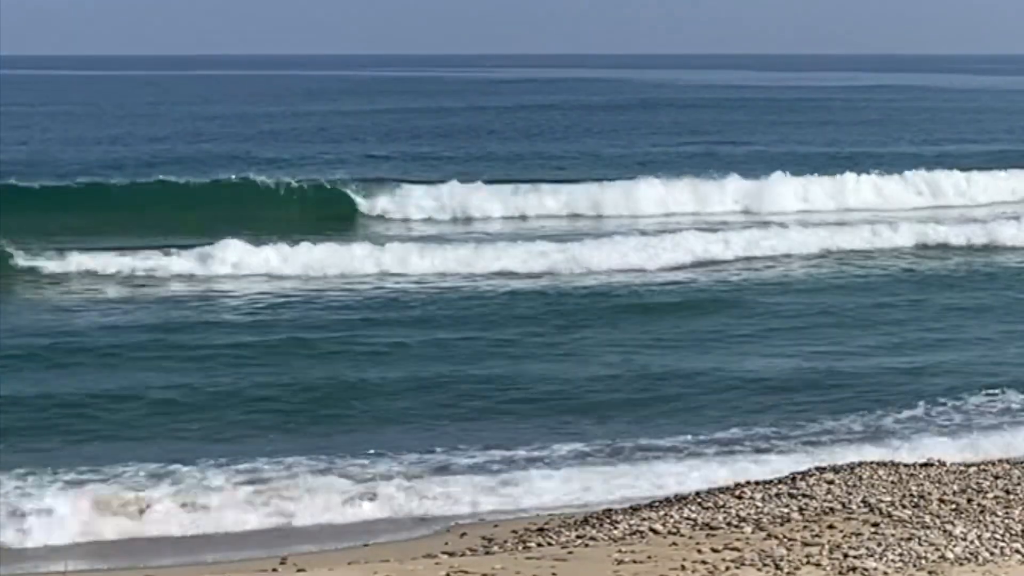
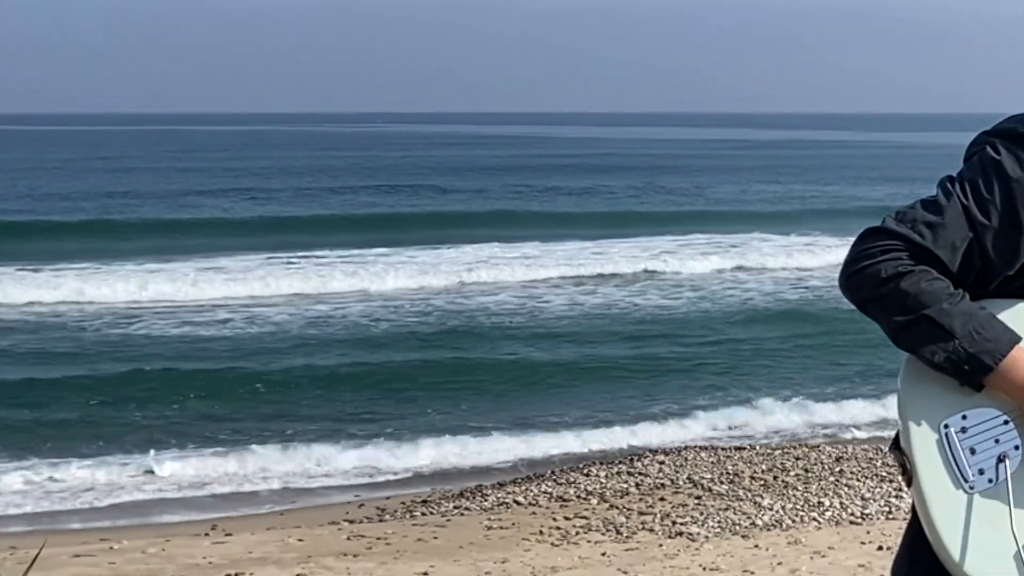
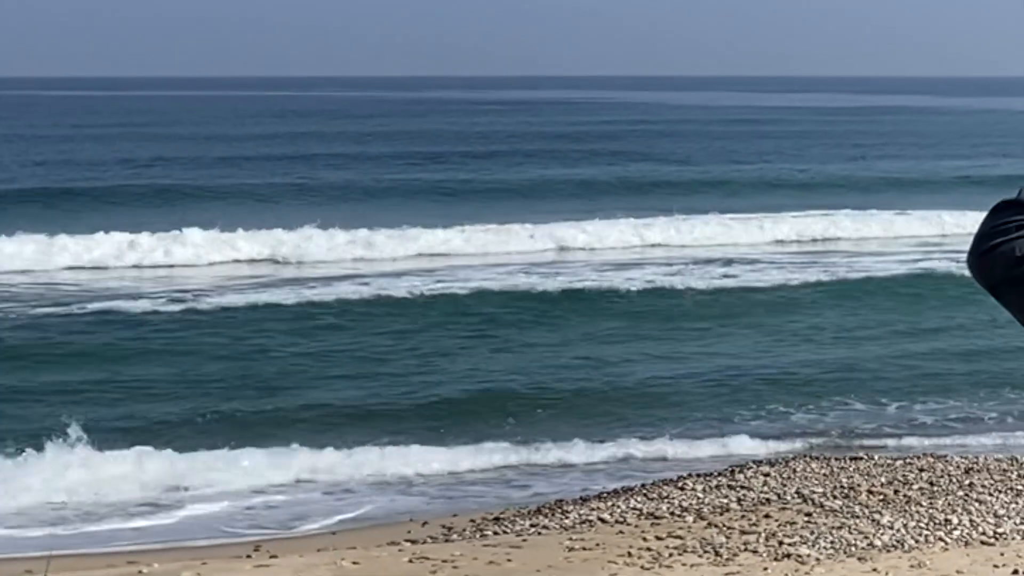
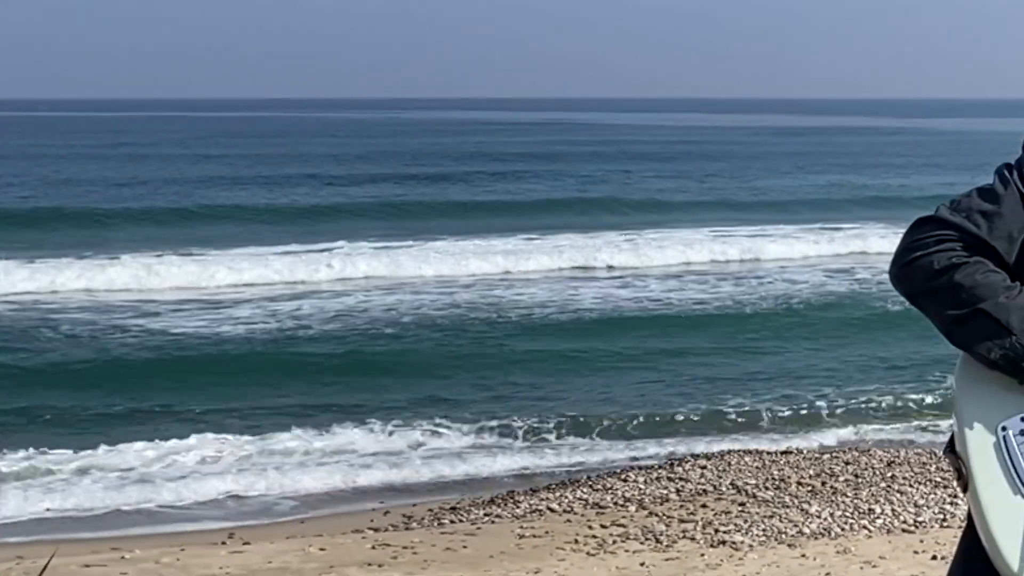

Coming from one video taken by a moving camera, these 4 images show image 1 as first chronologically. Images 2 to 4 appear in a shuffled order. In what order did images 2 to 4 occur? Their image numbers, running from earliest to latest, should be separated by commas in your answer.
3, 4, 2
